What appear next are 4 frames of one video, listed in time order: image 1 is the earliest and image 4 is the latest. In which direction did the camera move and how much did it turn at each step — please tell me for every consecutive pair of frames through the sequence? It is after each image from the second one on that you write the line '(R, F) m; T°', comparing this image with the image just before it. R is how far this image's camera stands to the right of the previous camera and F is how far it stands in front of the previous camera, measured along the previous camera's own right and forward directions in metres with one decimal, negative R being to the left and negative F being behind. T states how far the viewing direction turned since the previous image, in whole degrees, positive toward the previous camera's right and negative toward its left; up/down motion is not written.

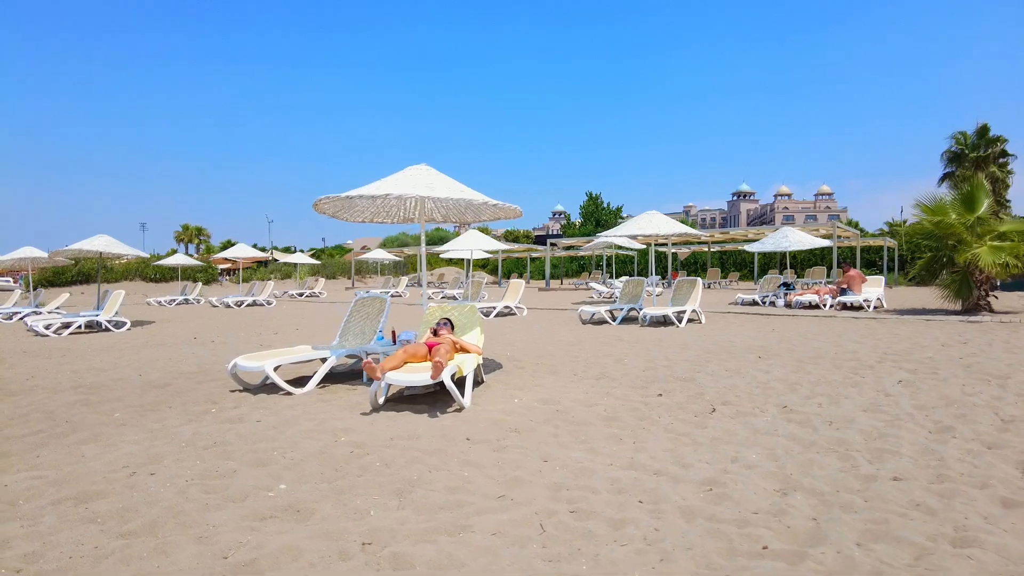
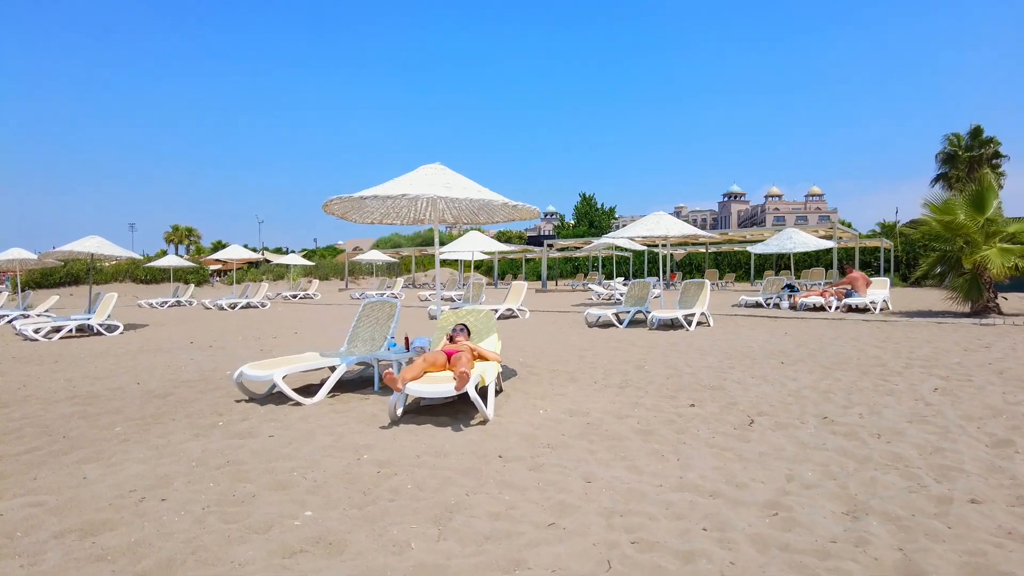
(-0.8, +0.9) m; +1°
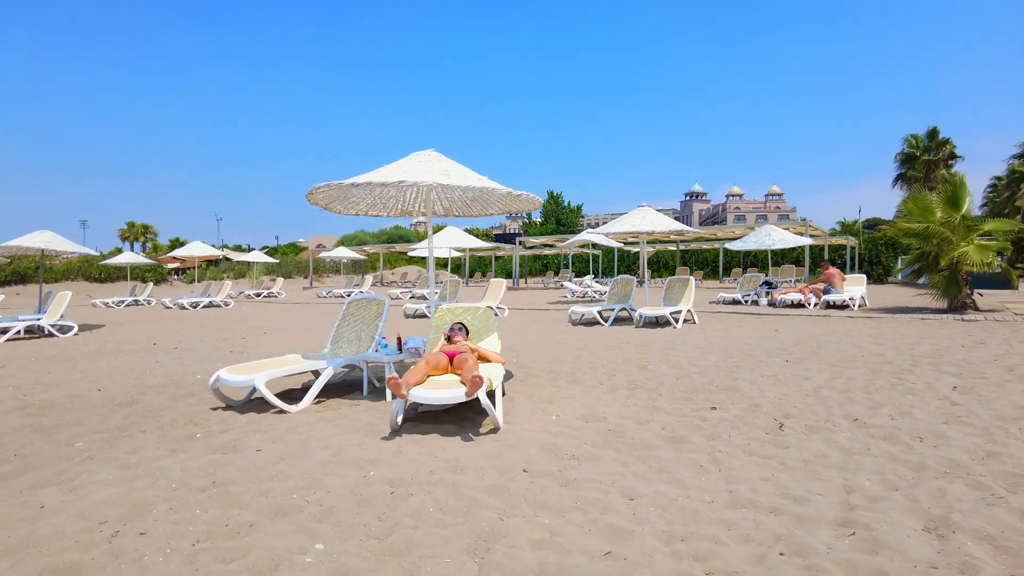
(-1.0, +1.3) m; +3°
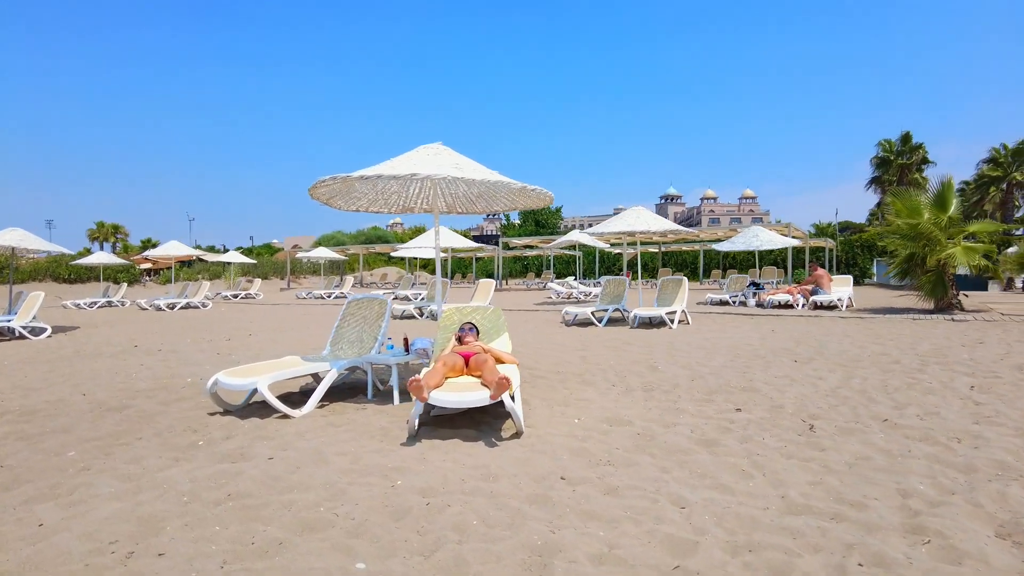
(-0.9, +0.7) m; +2°
